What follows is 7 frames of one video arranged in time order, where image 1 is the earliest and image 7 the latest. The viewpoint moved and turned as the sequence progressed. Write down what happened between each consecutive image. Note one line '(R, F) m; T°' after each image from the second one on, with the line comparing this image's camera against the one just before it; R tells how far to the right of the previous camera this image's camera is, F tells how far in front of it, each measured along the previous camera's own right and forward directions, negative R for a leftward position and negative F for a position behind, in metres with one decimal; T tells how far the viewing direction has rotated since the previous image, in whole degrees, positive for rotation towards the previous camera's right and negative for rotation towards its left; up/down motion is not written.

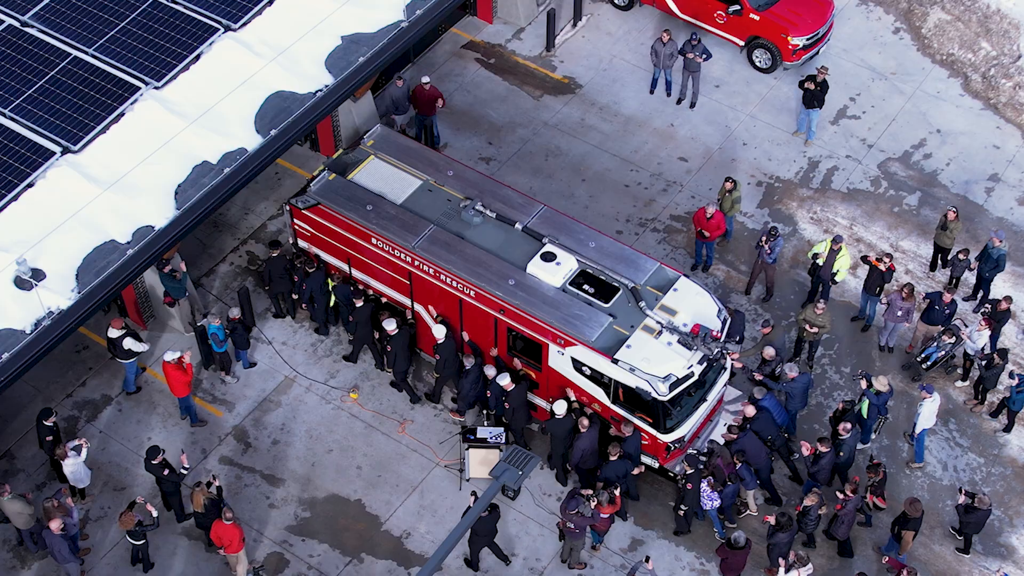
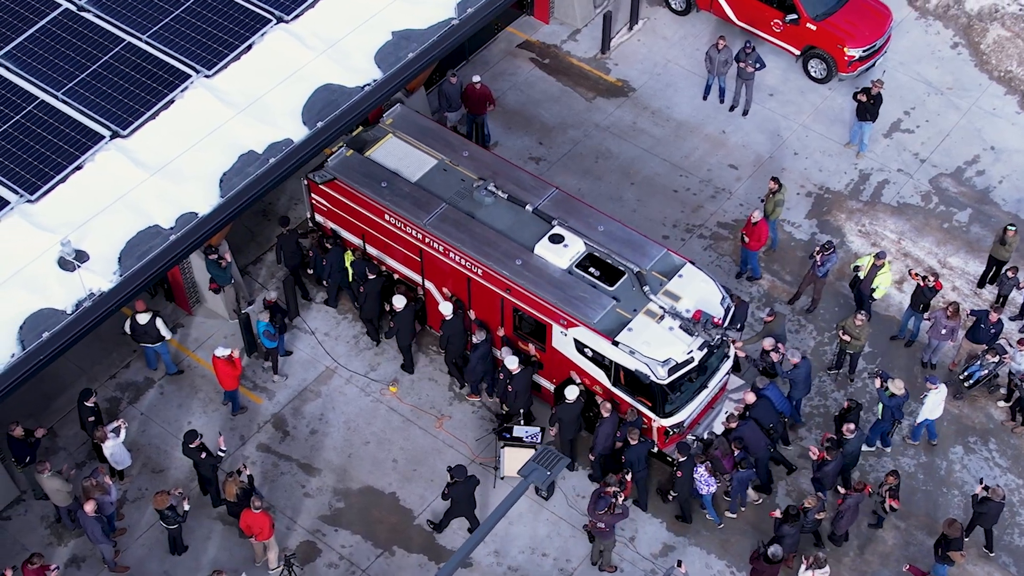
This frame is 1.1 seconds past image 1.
(+0.1, 0.0) m; -2°
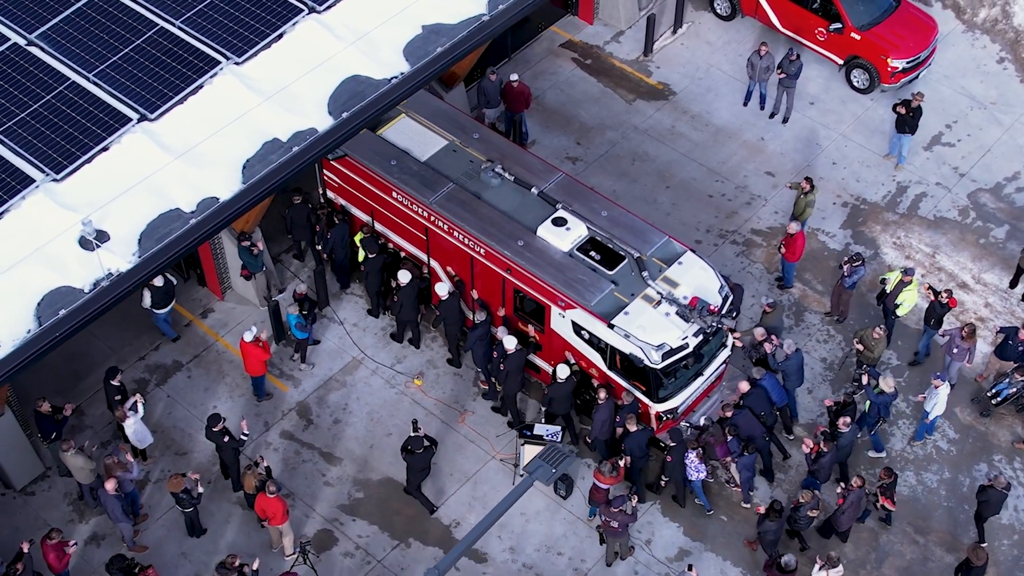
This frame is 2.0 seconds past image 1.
(+0.3, 0.0) m; -2°
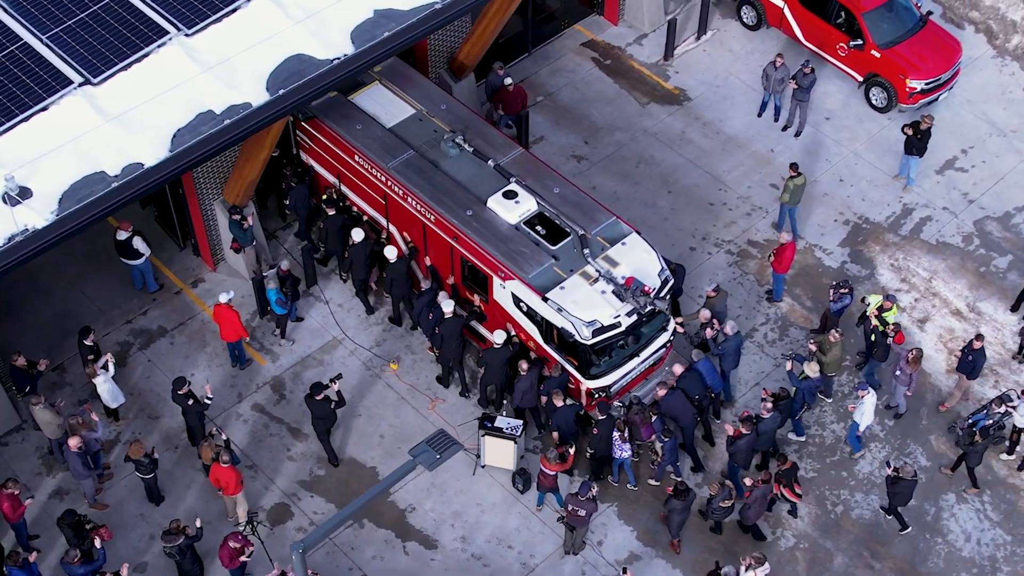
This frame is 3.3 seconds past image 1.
(+1.5, 0.0) m; -4°
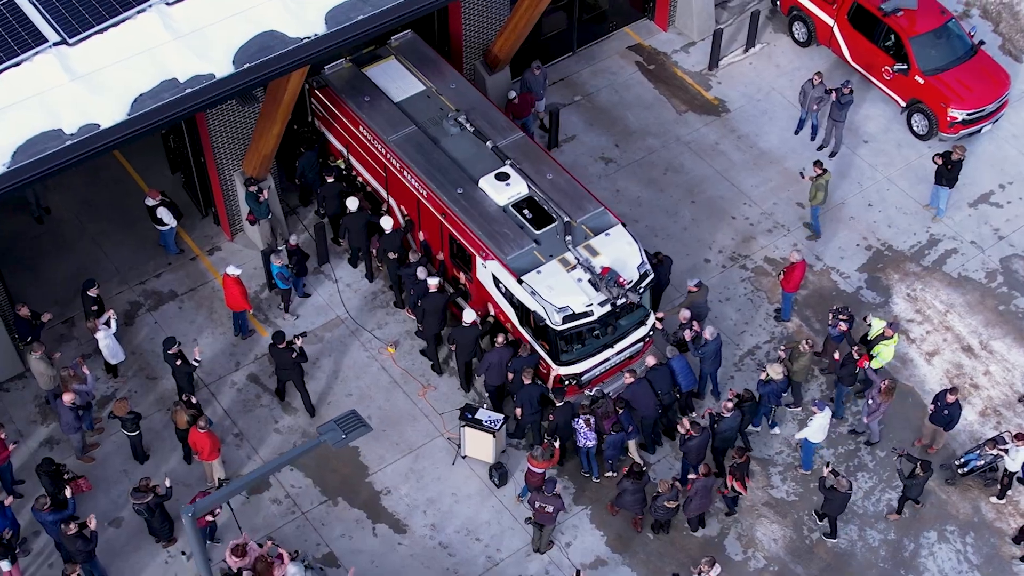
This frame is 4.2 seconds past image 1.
(+1.5, 0.0) m; -5°
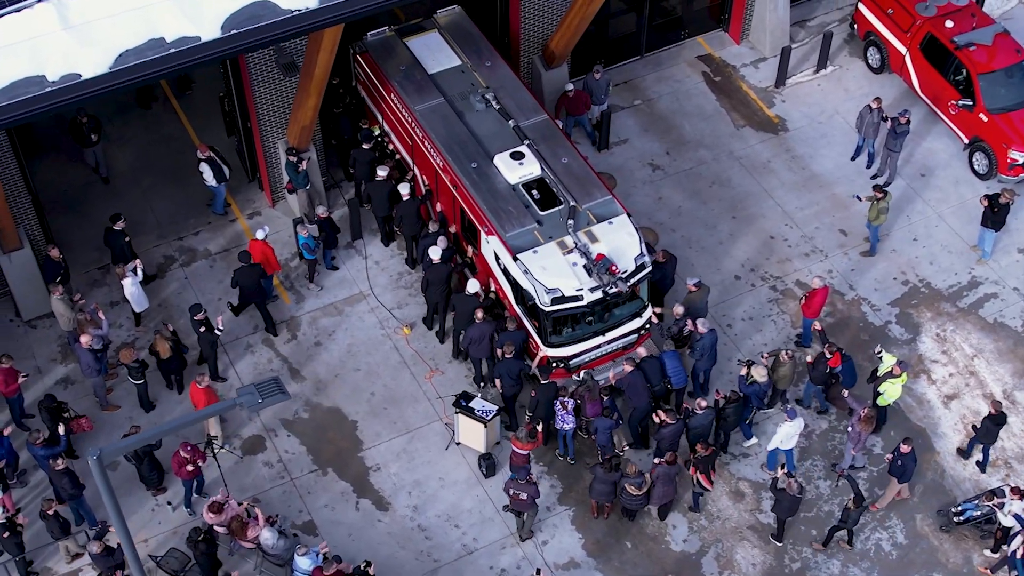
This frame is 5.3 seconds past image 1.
(+1.7, 0.0) m; -6°
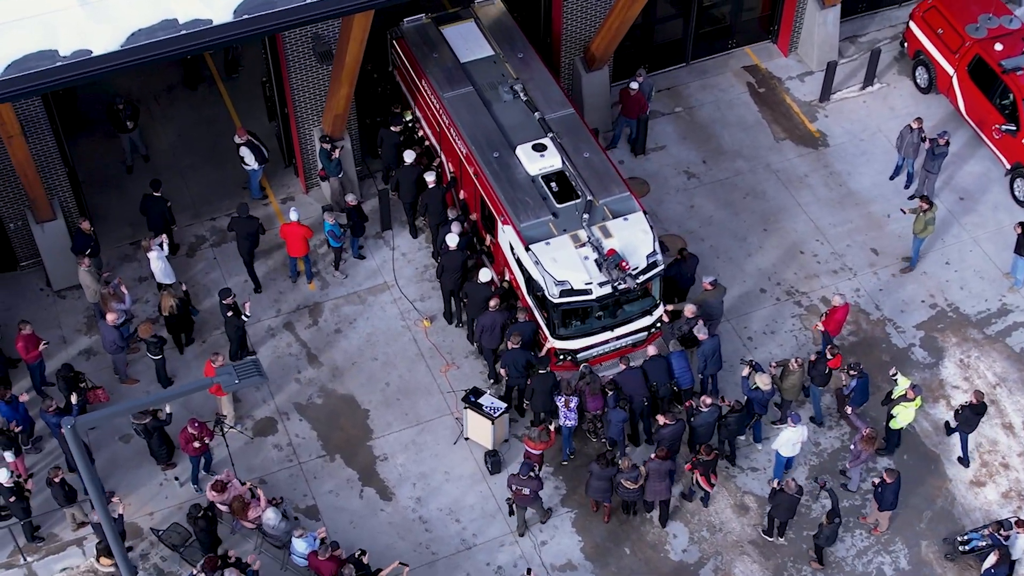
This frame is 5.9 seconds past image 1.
(+0.8, 0.0) m; -3°
